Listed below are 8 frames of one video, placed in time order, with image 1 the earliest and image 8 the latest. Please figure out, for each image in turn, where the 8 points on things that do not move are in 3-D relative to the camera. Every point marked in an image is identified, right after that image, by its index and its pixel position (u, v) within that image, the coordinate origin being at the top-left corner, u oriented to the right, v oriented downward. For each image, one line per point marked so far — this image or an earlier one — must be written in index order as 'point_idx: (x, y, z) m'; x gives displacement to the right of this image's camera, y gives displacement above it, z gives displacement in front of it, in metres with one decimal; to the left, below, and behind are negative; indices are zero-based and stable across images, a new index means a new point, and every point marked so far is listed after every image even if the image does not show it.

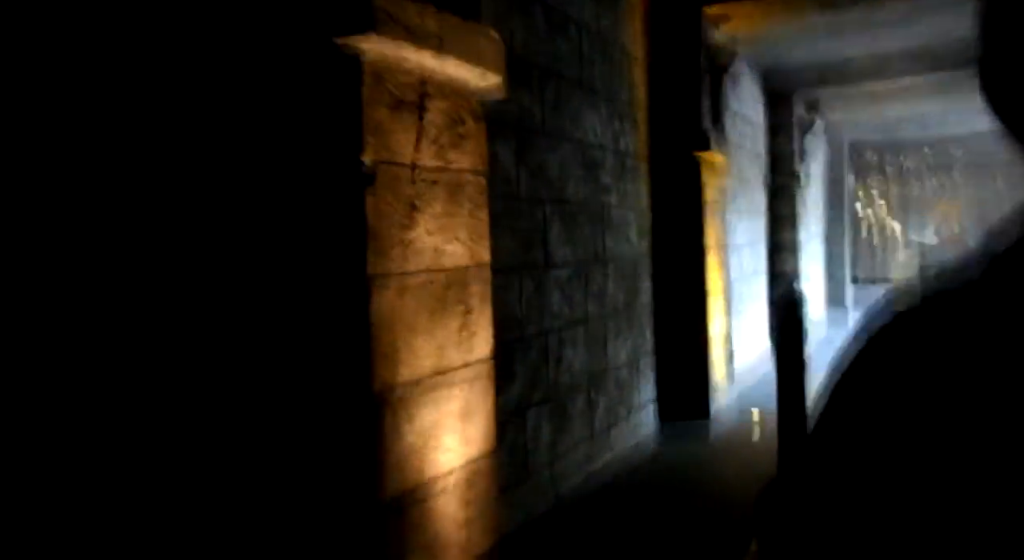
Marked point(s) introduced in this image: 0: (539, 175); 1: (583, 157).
0: (+0.1, +0.4, +2.6) m
1: (+0.2, +0.5, +3.0) m
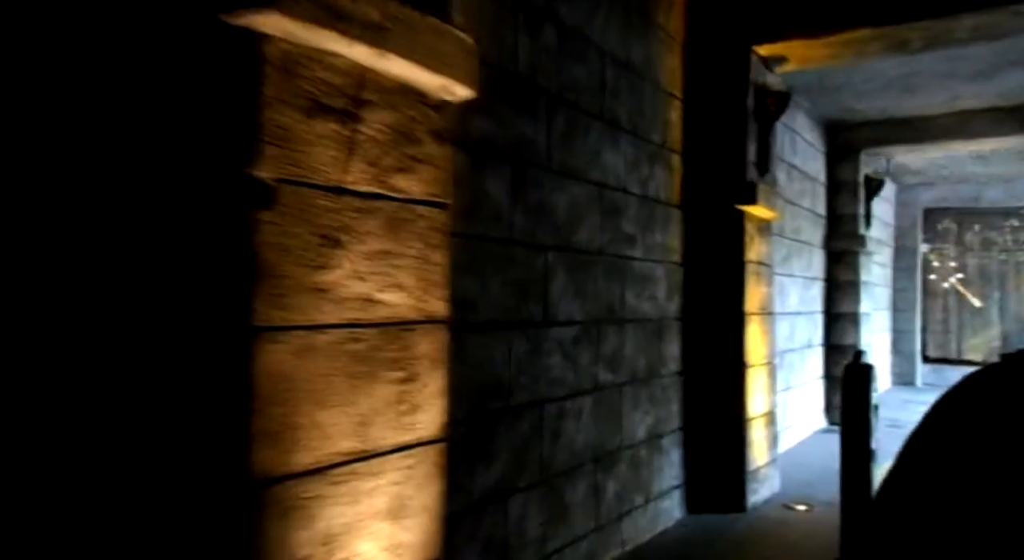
0: (+0.1, +0.2, +2.2) m
1: (+0.3, +0.3, +2.6) m
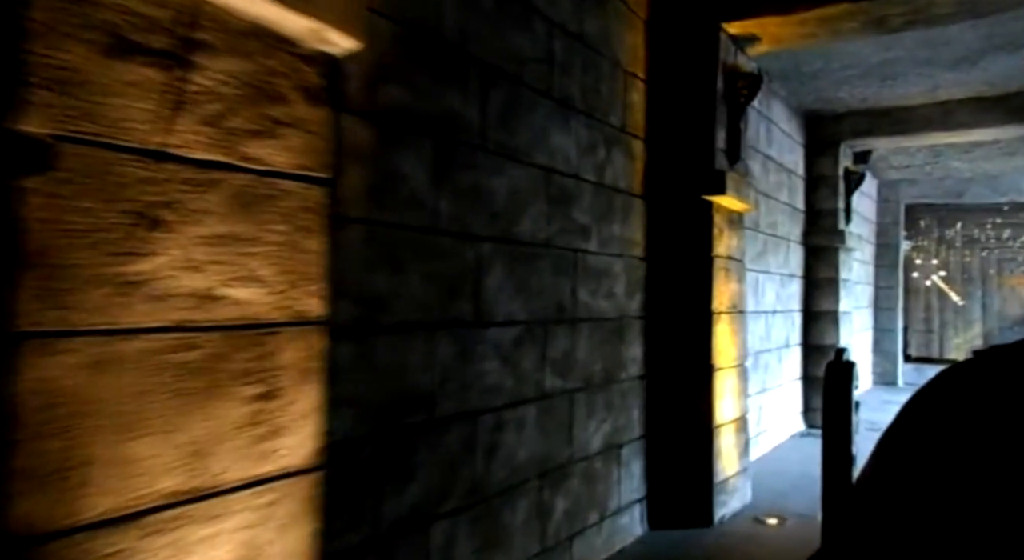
0: (-0.1, +0.2, +2.0) m
1: (+0.1, +0.3, +2.3) m
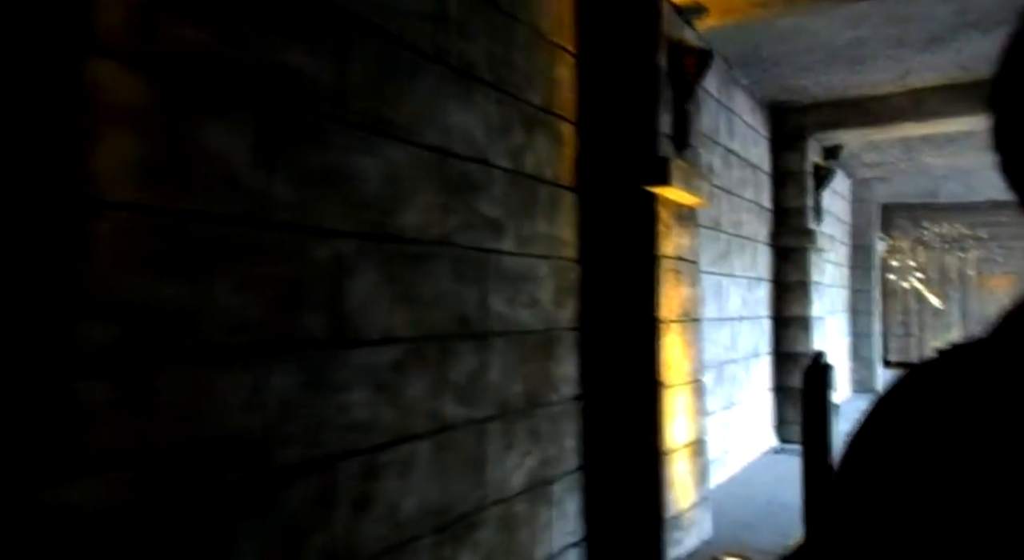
0: (-0.4, +0.2, +1.5) m
1: (-0.2, +0.3, +1.9) m
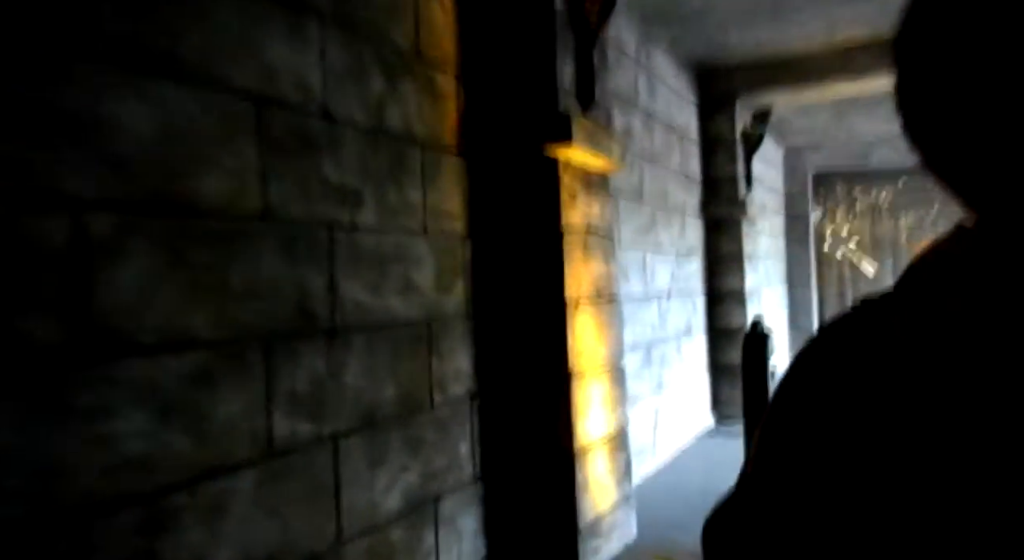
0: (-0.7, +0.2, +1.1) m
1: (-0.5, +0.3, +1.5) m
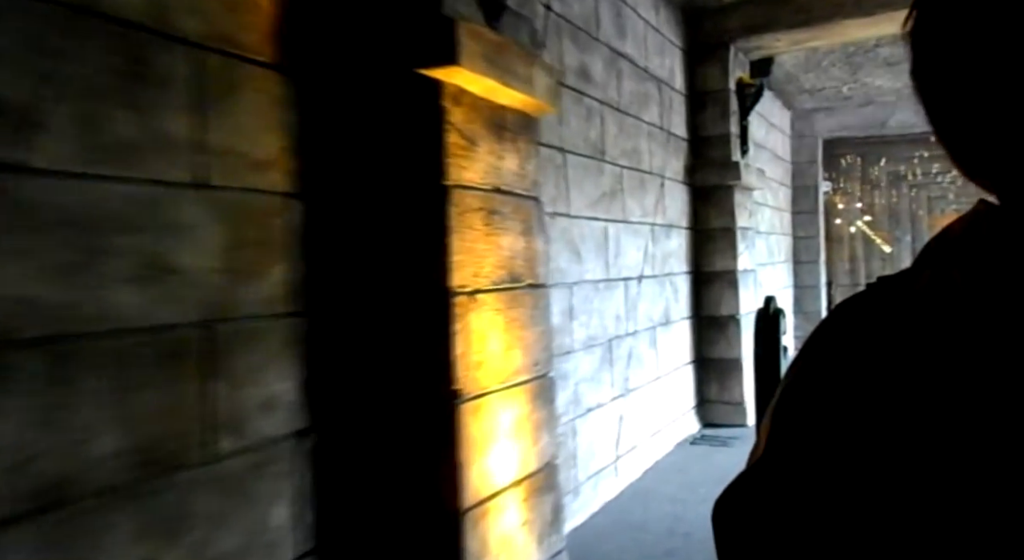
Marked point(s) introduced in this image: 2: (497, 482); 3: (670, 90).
0: (-1.0, +0.2, +0.3) m
1: (-0.8, +0.3, +0.7) m
2: (0.0, -0.5, +1.8) m
3: (+0.8, +1.0, +4.1) m
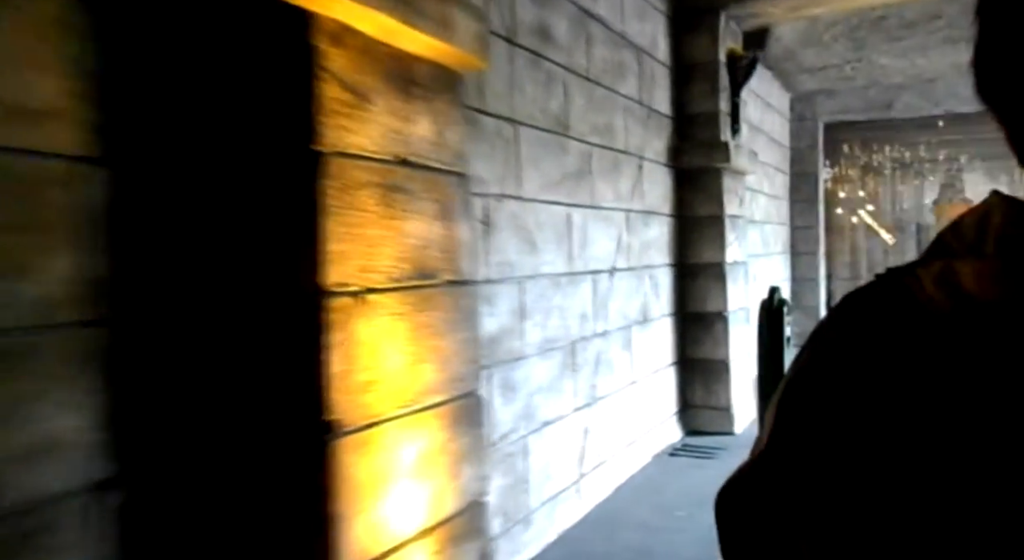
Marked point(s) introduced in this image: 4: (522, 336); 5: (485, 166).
0: (-1.2, +0.2, -0.1) m
1: (-1.0, +0.3, +0.3) m
2: (-0.2, -0.5, +1.4) m
3: (+0.6, +1.0, +3.6) m
4: (0.0, -0.2, +2.4) m
5: (-0.1, +0.3, +2.2) m
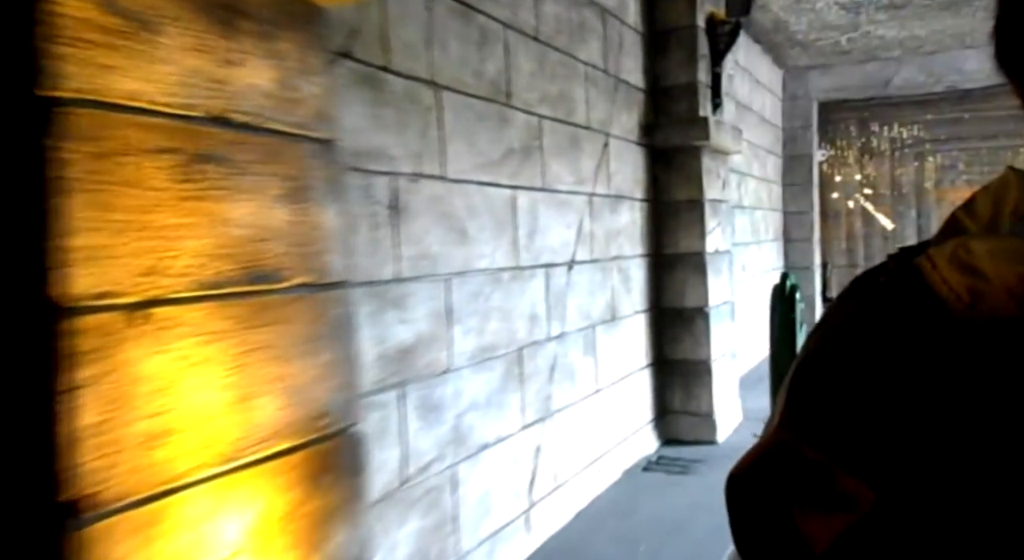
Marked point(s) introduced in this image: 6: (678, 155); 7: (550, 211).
0: (-1.3, +0.2, -0.5) m
1: (-1.2, +0.3, -0.1) m
2: (-0.4, -0.5, +1.0) m
3: (+0.4, +1.0, +3.2) m
4: (-0.2, -0.2, +2.0) m
5: (-0.3, +0.3, +1.8) m
6: (+0.7, +0.6, +3.5) m
7: (+0.1, +0.2, +2.6) m
